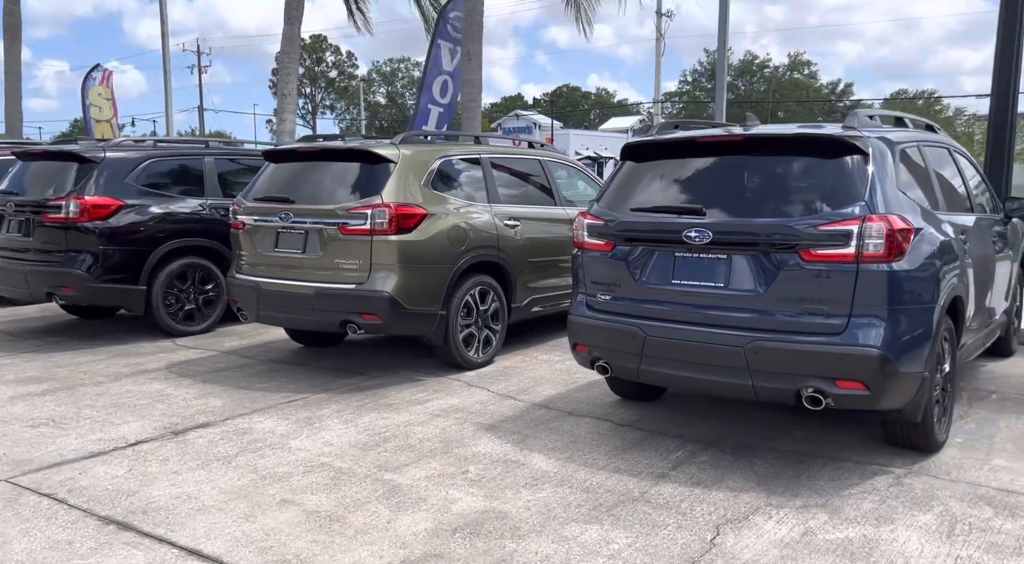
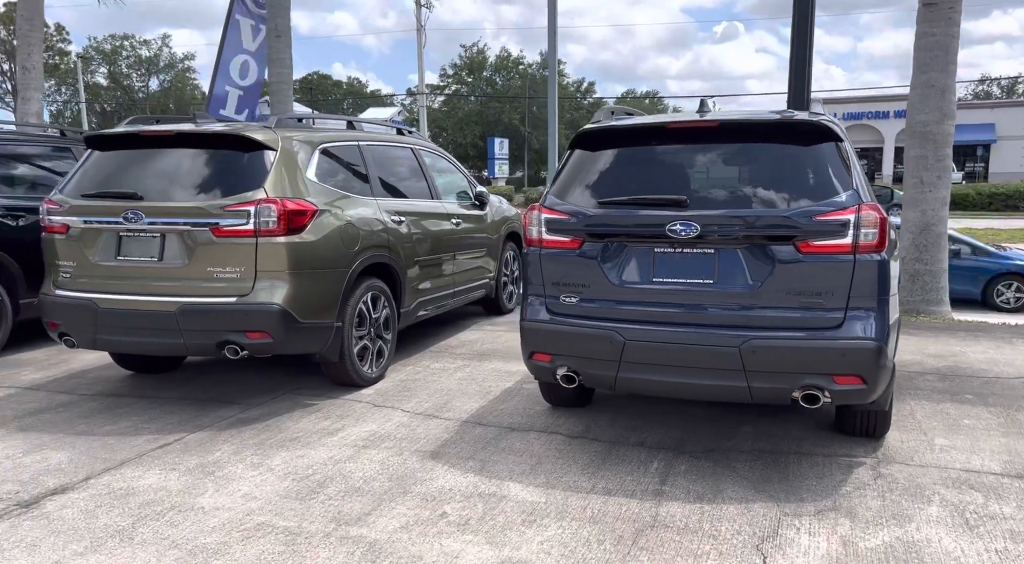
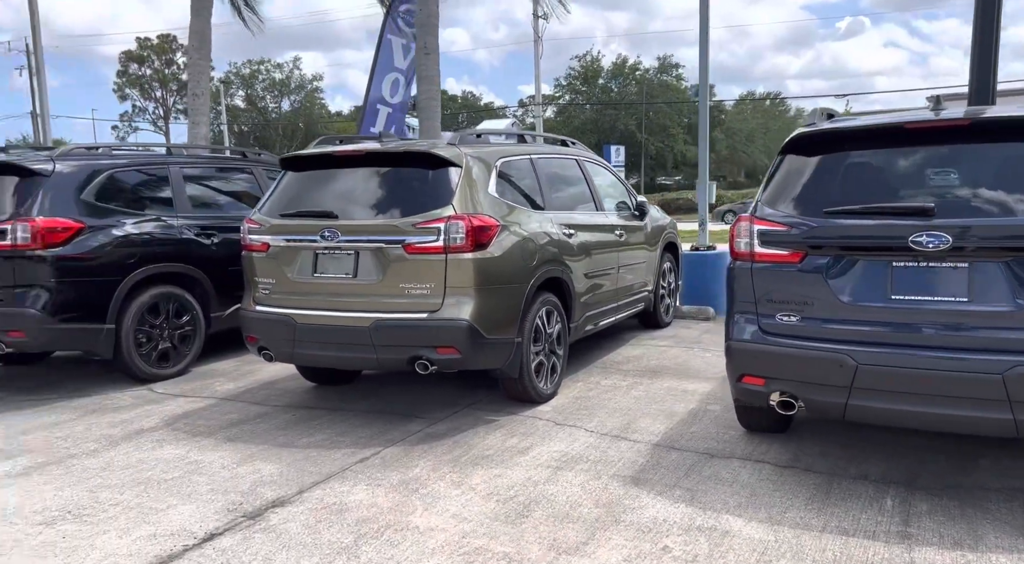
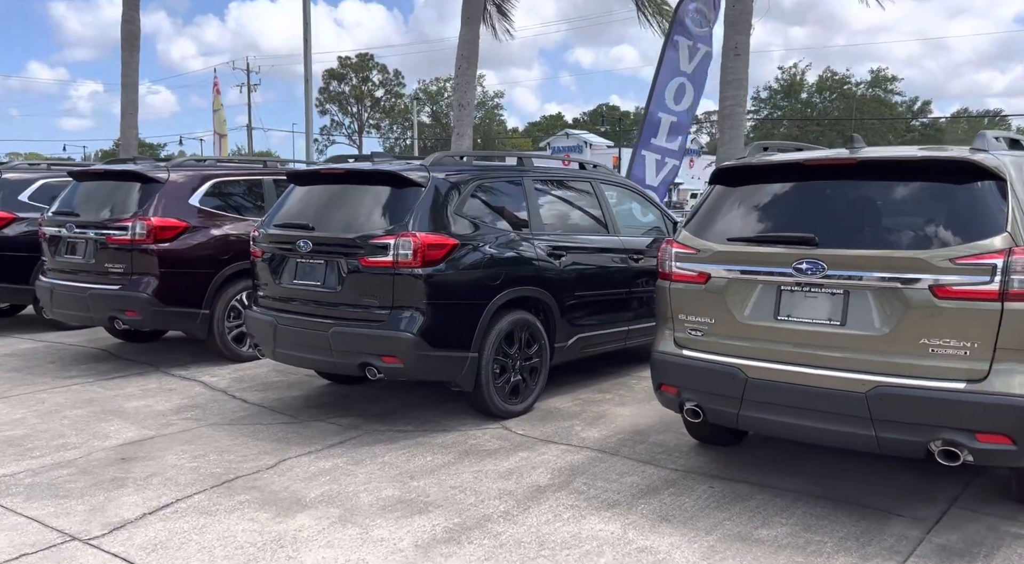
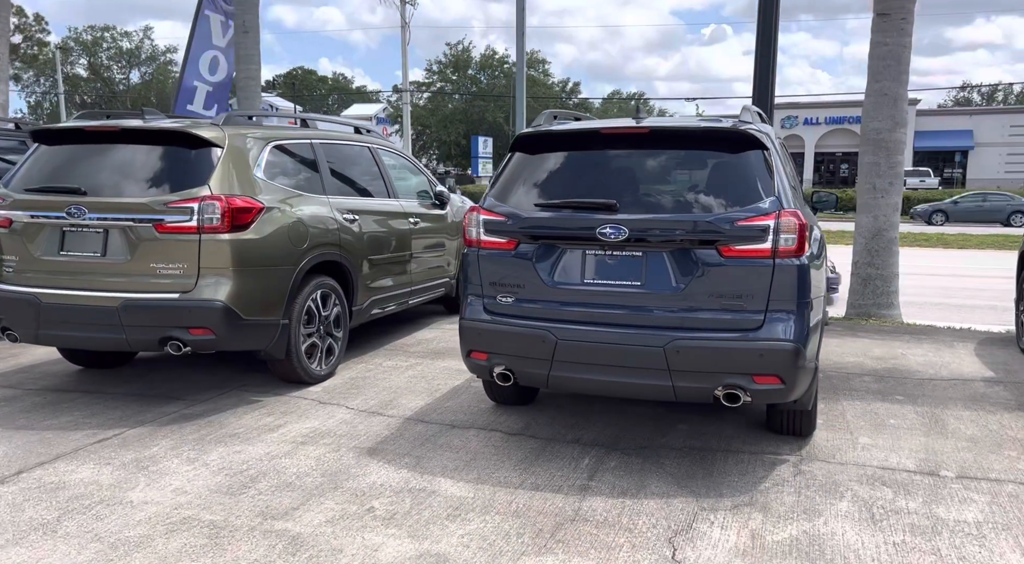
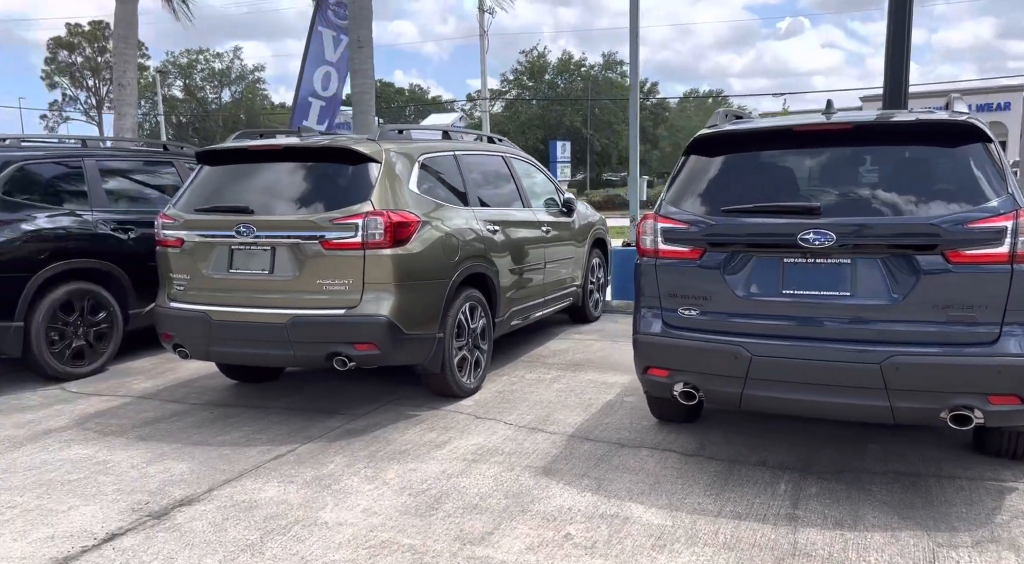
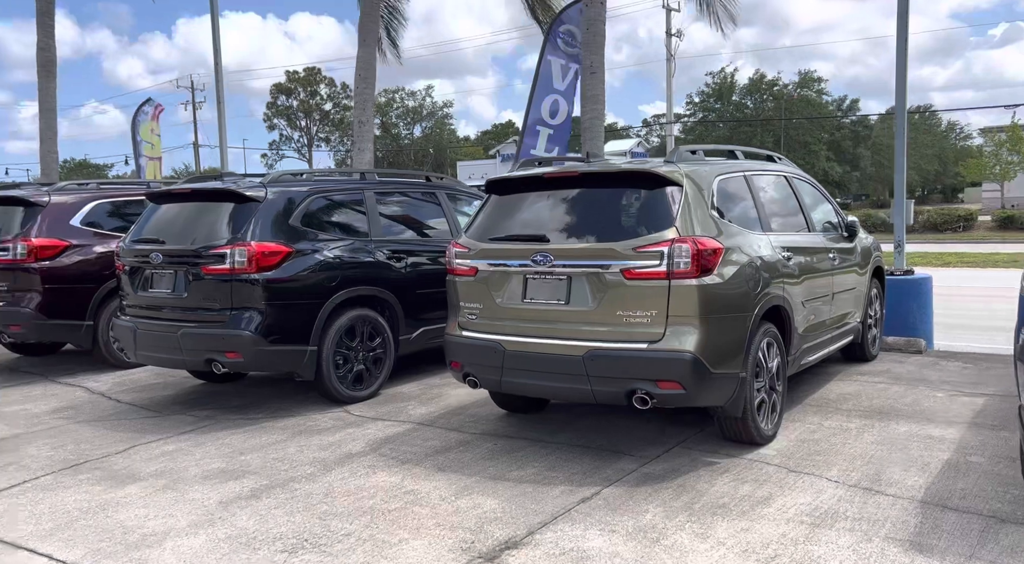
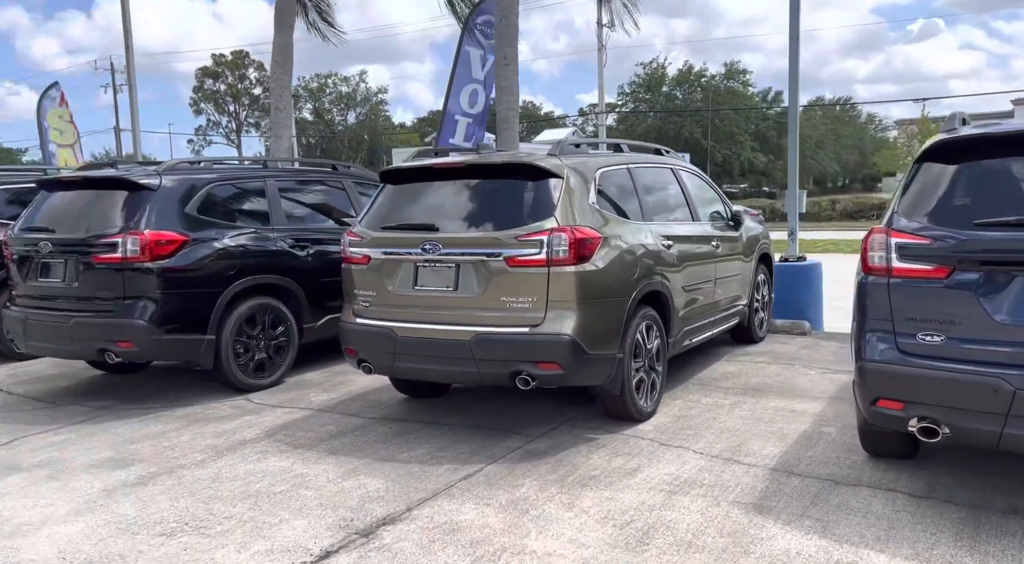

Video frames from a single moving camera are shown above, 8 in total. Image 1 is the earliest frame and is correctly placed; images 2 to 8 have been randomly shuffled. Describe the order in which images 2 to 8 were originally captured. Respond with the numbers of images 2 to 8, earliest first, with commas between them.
5, 2, 6, 3, 8, 7, 4
